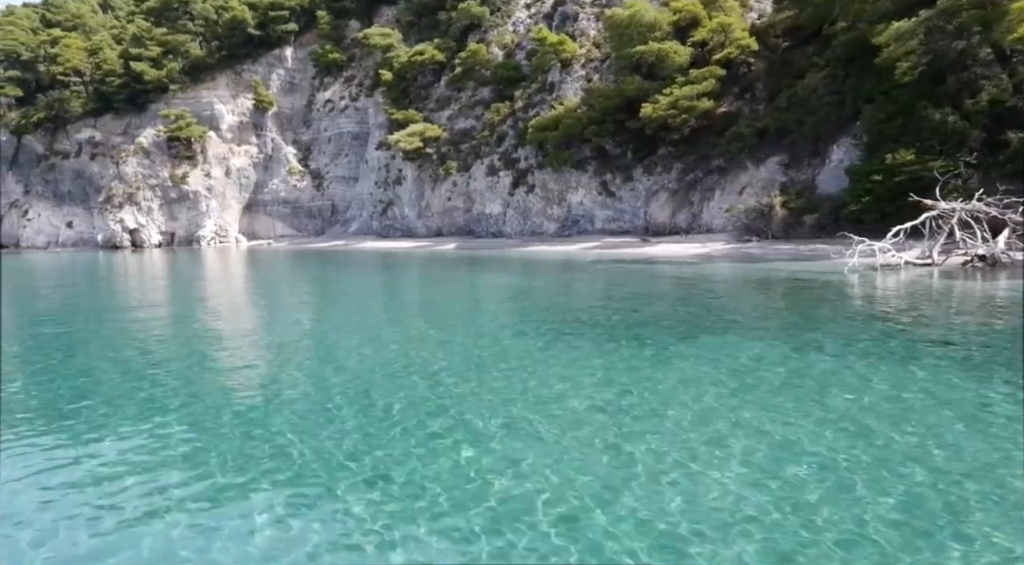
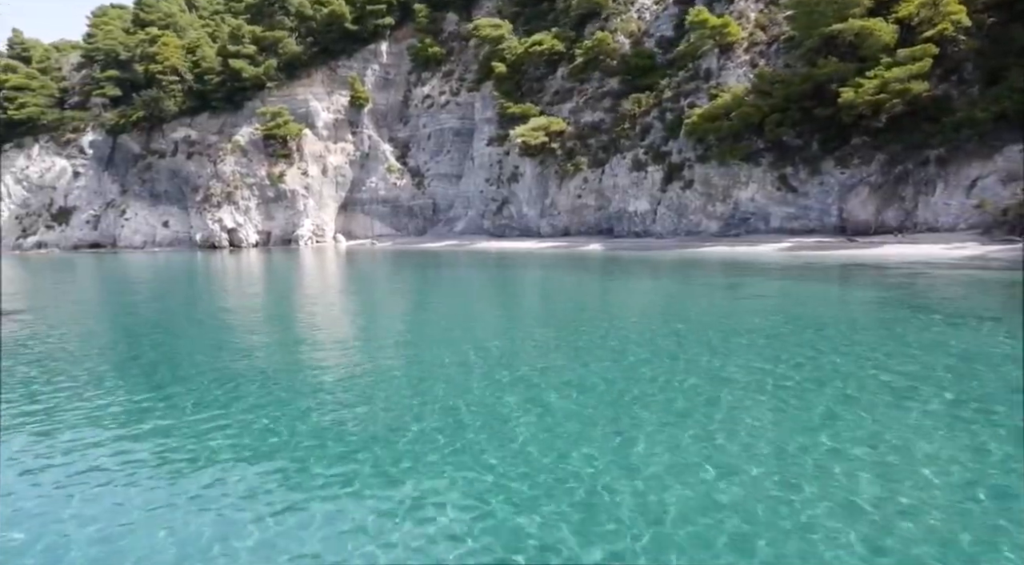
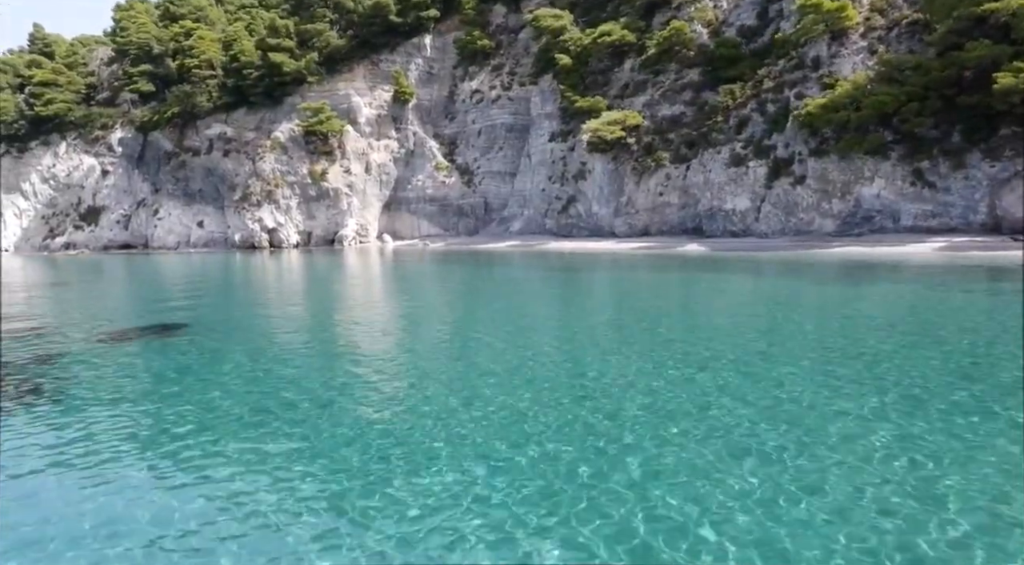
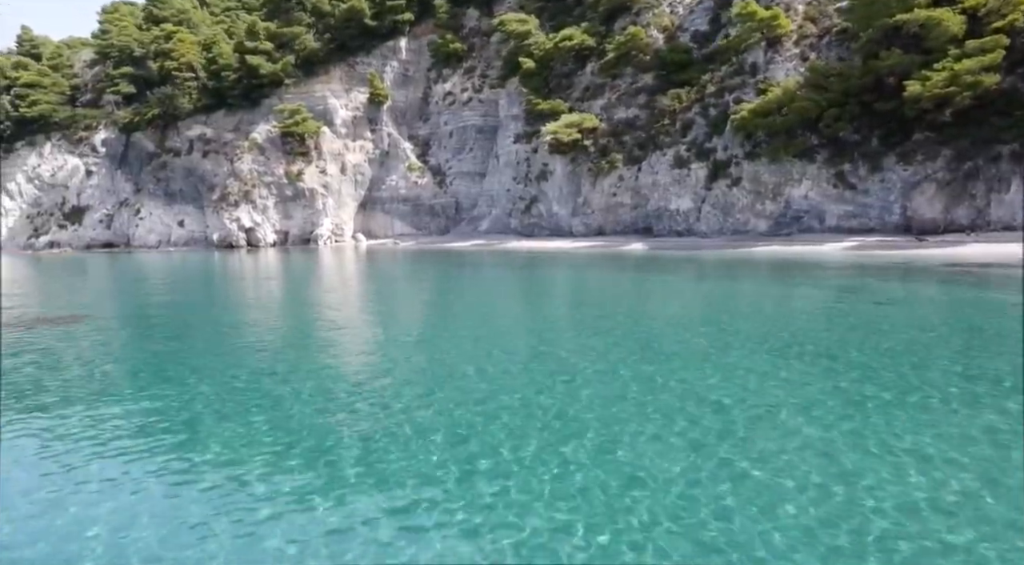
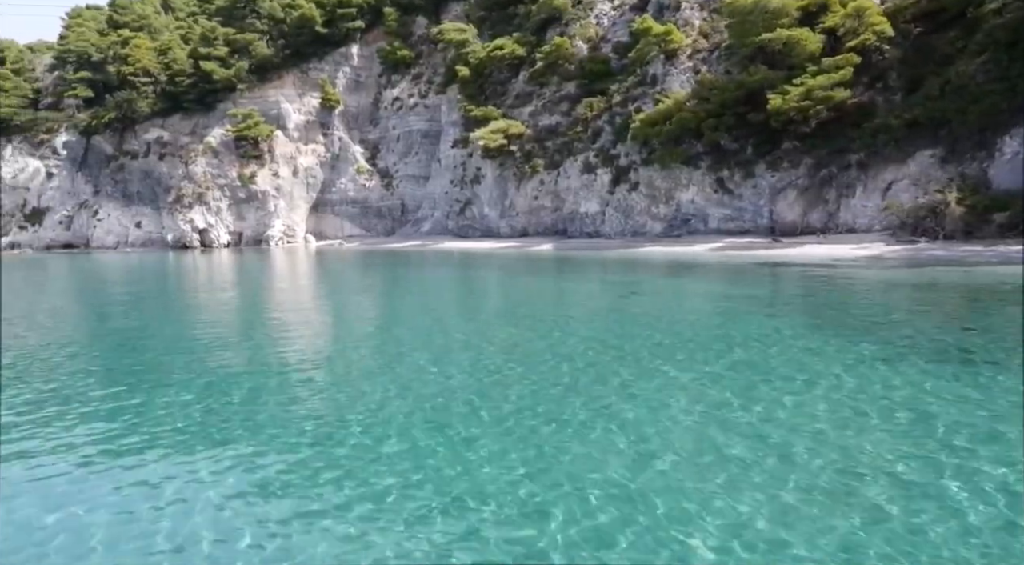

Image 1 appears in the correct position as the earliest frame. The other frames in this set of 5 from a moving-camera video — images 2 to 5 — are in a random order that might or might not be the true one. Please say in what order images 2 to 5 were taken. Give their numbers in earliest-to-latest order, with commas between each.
5, 2, 4, 3
